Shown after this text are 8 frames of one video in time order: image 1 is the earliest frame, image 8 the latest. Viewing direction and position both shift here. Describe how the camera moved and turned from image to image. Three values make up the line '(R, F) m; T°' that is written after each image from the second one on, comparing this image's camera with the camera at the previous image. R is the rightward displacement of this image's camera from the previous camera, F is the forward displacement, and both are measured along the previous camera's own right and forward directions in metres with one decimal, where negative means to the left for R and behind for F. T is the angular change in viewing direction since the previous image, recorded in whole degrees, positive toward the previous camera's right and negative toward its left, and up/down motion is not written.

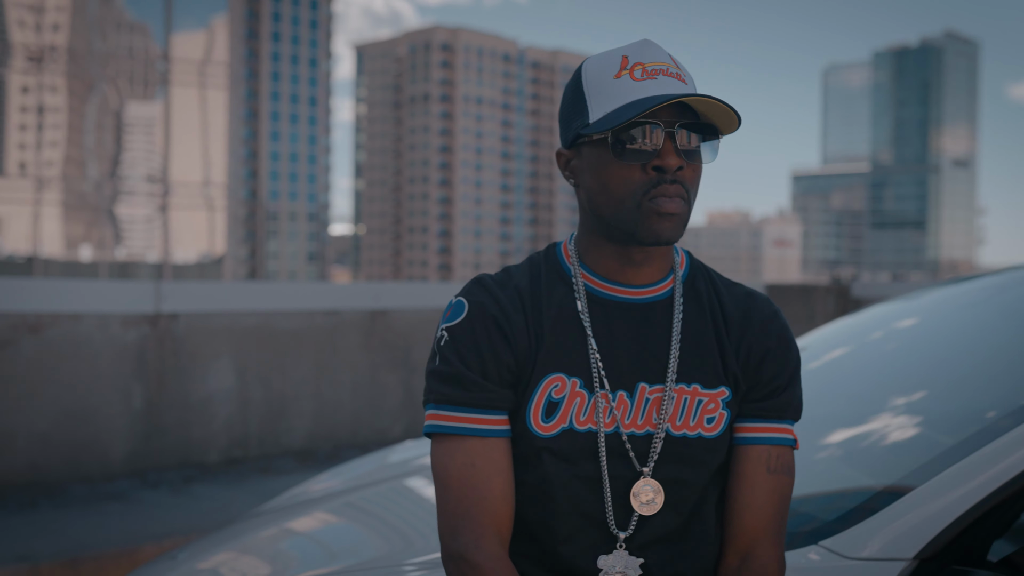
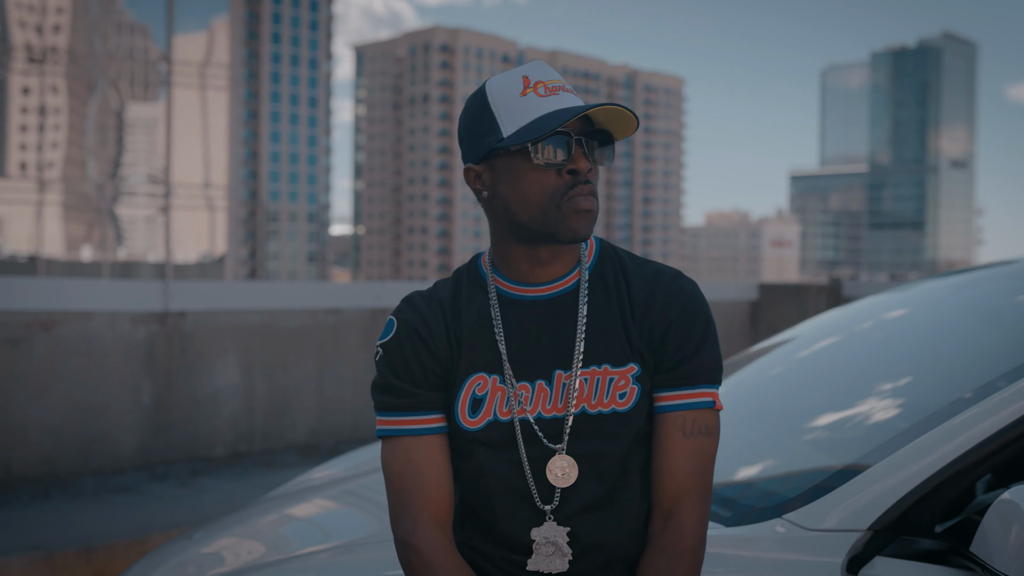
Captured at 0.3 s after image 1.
(0.0, -0.2) m; 0°
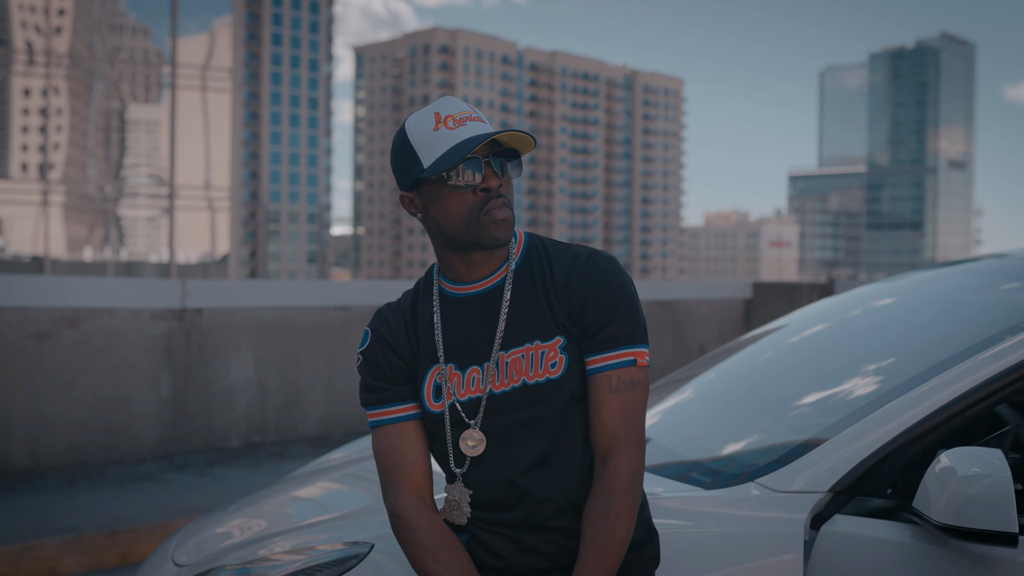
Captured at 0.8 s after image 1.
(0.0, -0.3) m; 0°
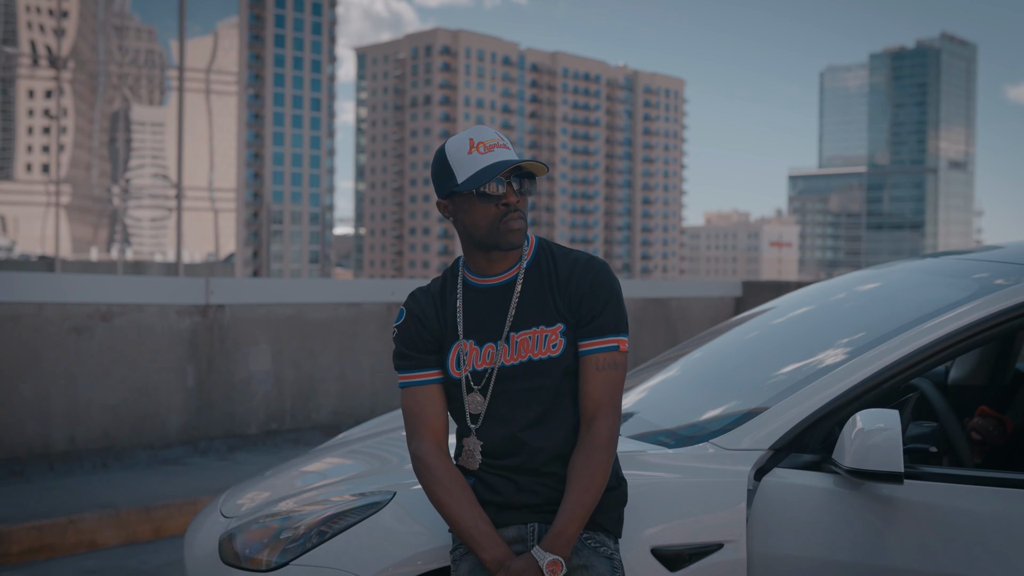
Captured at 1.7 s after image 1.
(0.0, -0.4) m; 0°
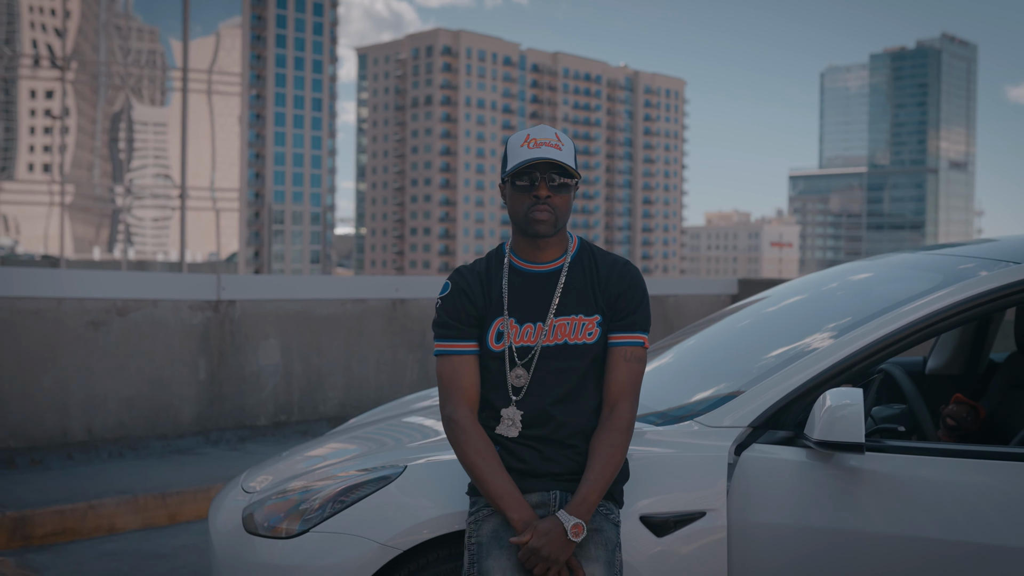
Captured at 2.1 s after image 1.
(0.0, -0.2) m; 0°
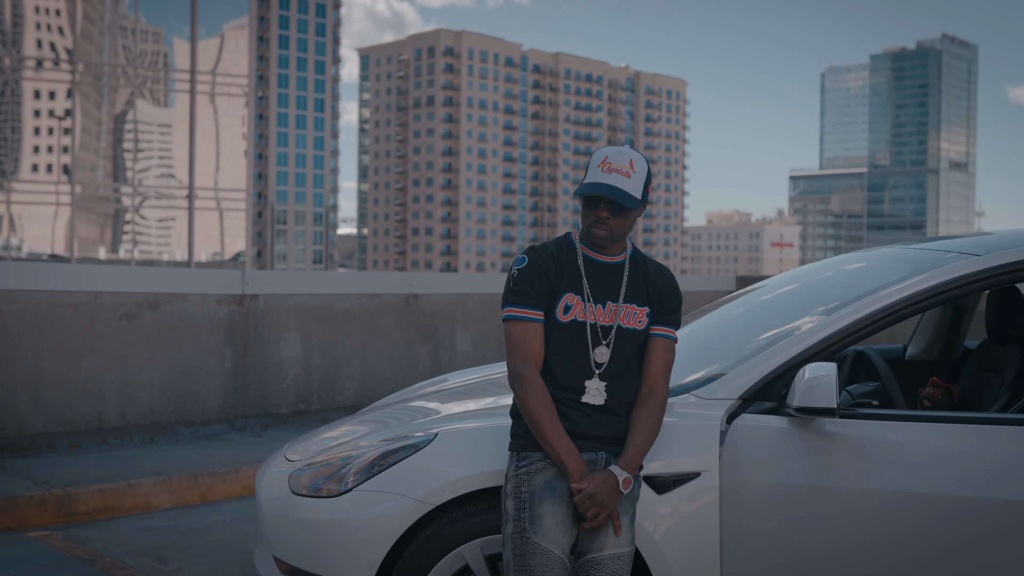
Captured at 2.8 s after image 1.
(-0.1, -0.4) m; 0°
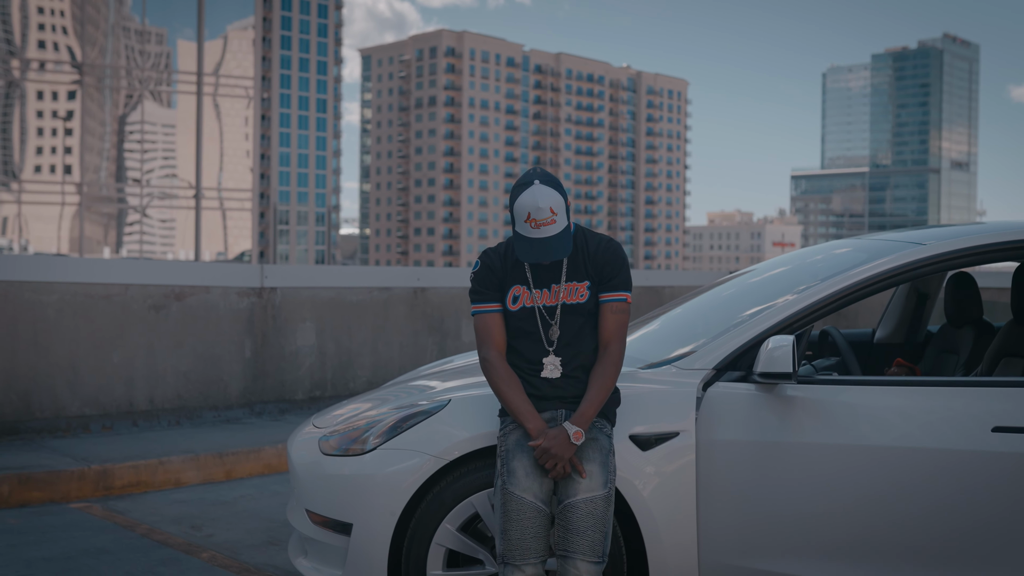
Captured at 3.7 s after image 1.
(0.0, -0.4) m; 0°
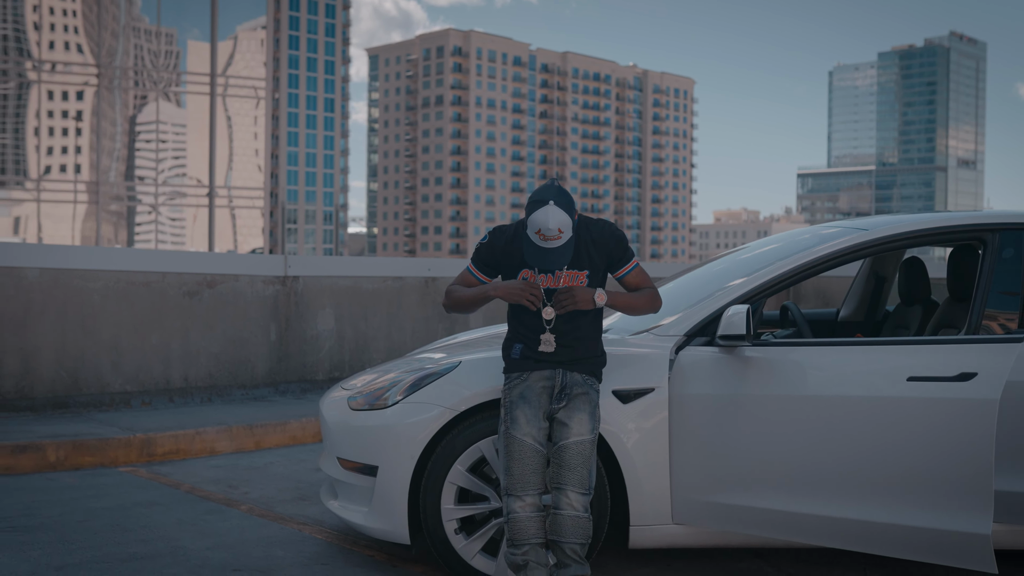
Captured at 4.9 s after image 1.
(0.0, -0.6) m; 0°
